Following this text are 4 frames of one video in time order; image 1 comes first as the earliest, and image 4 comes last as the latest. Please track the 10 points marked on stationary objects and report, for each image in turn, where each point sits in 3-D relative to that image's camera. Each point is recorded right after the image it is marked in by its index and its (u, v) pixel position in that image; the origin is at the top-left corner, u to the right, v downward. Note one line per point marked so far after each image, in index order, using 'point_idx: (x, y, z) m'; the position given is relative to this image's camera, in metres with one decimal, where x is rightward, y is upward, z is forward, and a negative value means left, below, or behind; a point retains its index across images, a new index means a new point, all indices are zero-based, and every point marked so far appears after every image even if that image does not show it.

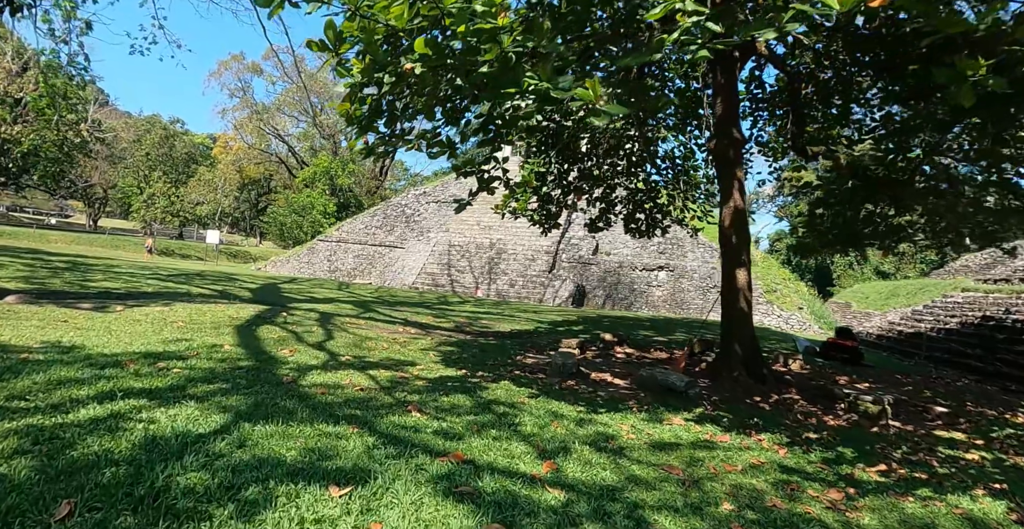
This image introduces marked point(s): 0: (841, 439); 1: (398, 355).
0: (+2.6, -1.4, +5.1) m
1: (-1.1, -0.9, +6.5) m
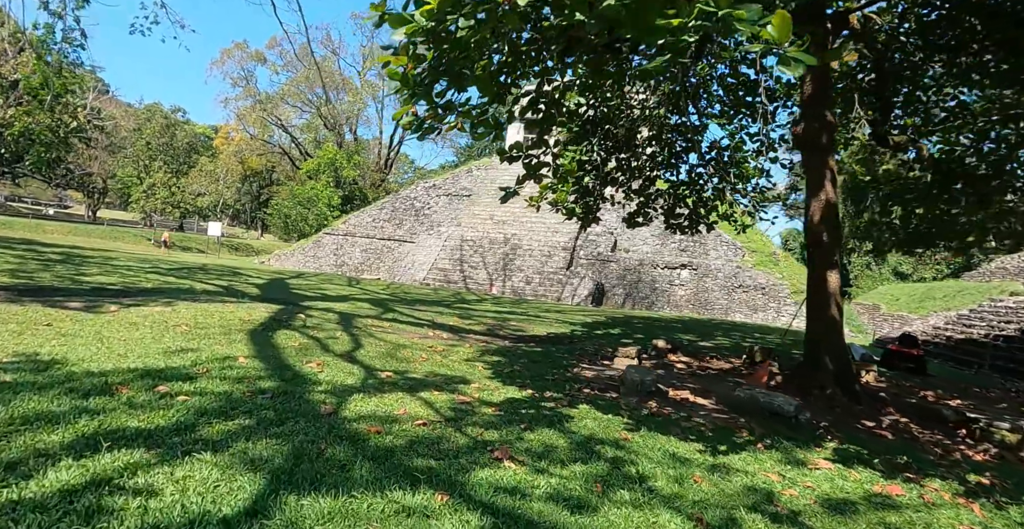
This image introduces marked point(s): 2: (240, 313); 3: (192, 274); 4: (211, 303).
0: (+3.1, -1.4, +4.1) m
1: (-0.6, -0.9, +5.4) m
2: (-2.9, -0.5, +6.9) m
3: (-6.7, -0.2, +13.5) m
4: (-3.5, -0.5, +7.6) m
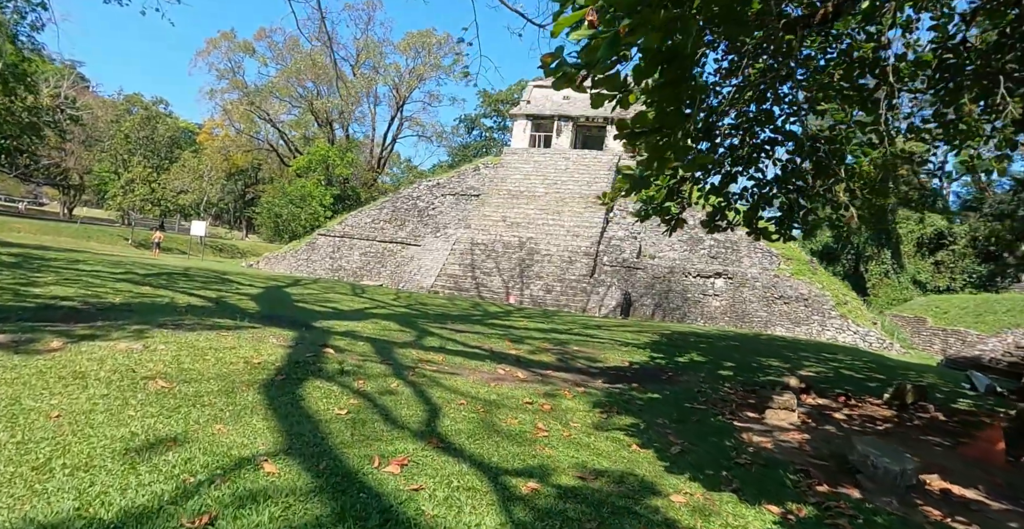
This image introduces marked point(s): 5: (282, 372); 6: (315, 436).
0: (+4.1, -1.5, +2.1) m
1: (+0.4, -1.0, +3.4) m
2: (-1.9, -0.6, +4.8) m
3: (-5.9, -0.3, +11.3) m
4: (-2.6, -0.5, +5.5) m
5: (-1.5, -0.7, +4.3) m
6: (-0.9, -0.8, +3.0) m
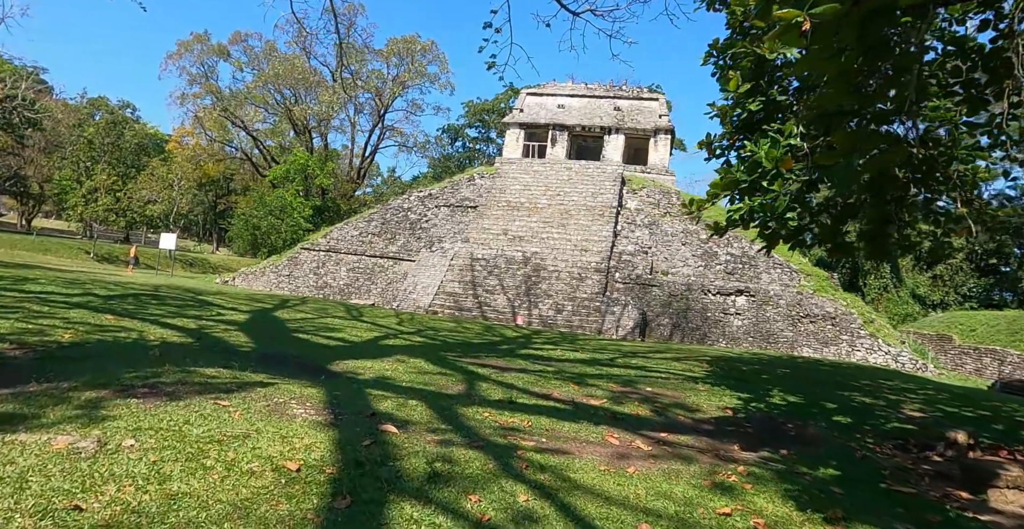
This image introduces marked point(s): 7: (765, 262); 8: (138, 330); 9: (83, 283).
0: (+5.0, -1.6, +0.6) m
1: (+1.3, -1.1, +1.7) m
2: (-1.1, -0.8, +3.0) m
3: (-5.3, -0.6, +9.4) m
4: (-1.8, -0.7, +3.7) m
5: (-0.7, -0.8, +2.5) m
6: (0.0, -0.9, +1.3) m
7: (+7.6, +0.1, +19.4) m
8: (-3.7, -0.6, +6.5) m
9: (-8.2, -0.4, +12.5) m
